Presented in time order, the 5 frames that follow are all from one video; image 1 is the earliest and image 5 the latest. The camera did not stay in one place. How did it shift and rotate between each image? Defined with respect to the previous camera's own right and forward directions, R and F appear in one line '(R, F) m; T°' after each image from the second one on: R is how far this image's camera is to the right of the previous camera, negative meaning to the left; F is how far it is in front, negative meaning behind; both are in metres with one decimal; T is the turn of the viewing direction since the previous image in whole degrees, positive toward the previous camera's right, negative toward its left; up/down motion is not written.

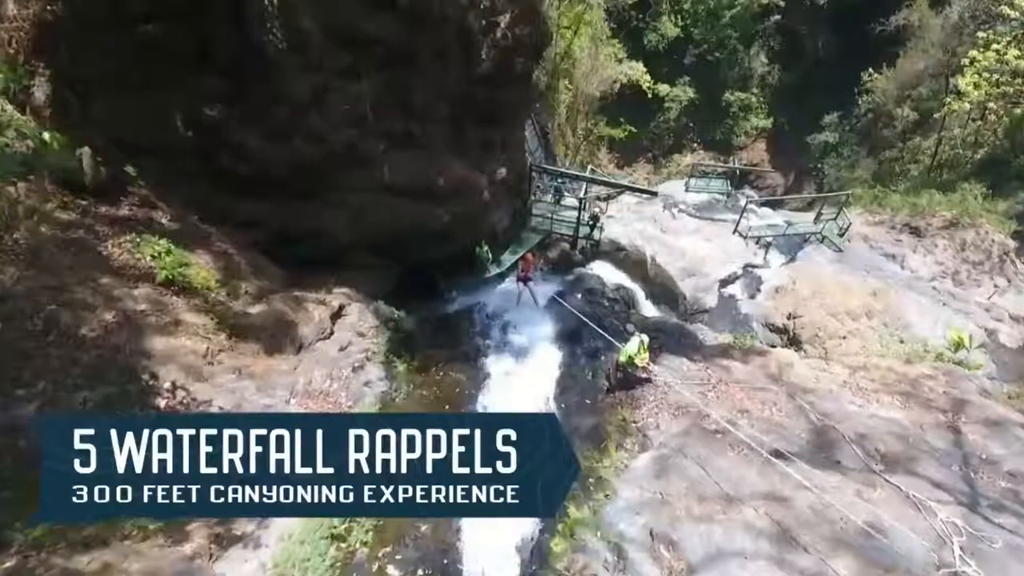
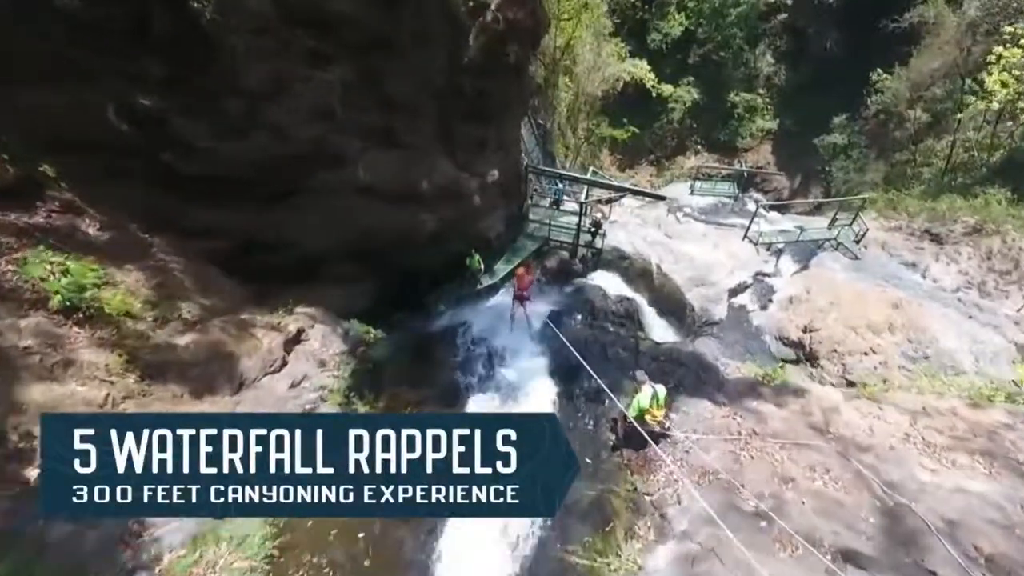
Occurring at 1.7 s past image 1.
(+0.2, +1.3) m; 0°
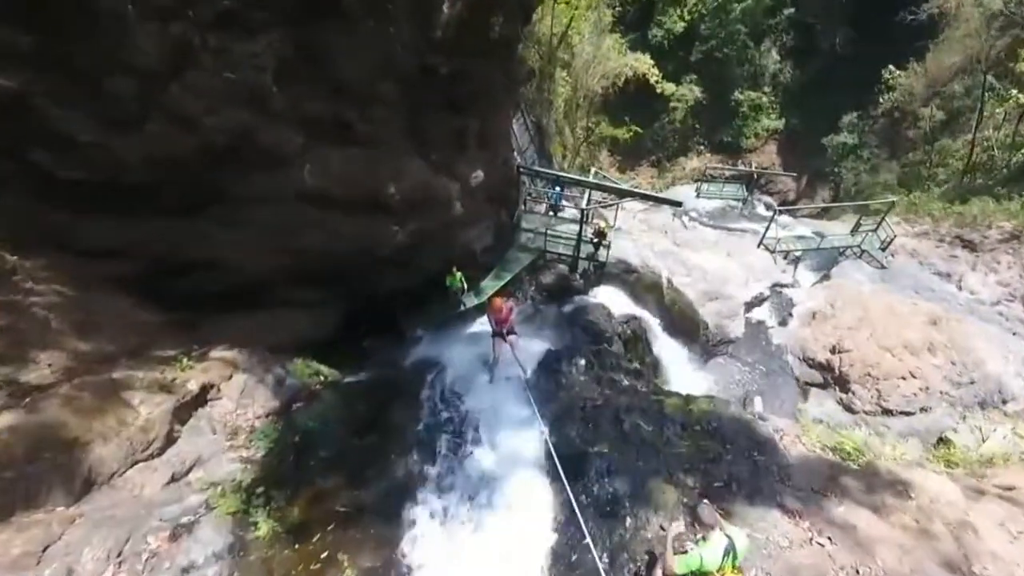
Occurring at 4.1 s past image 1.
(+0.2, +2.0) m; 0°
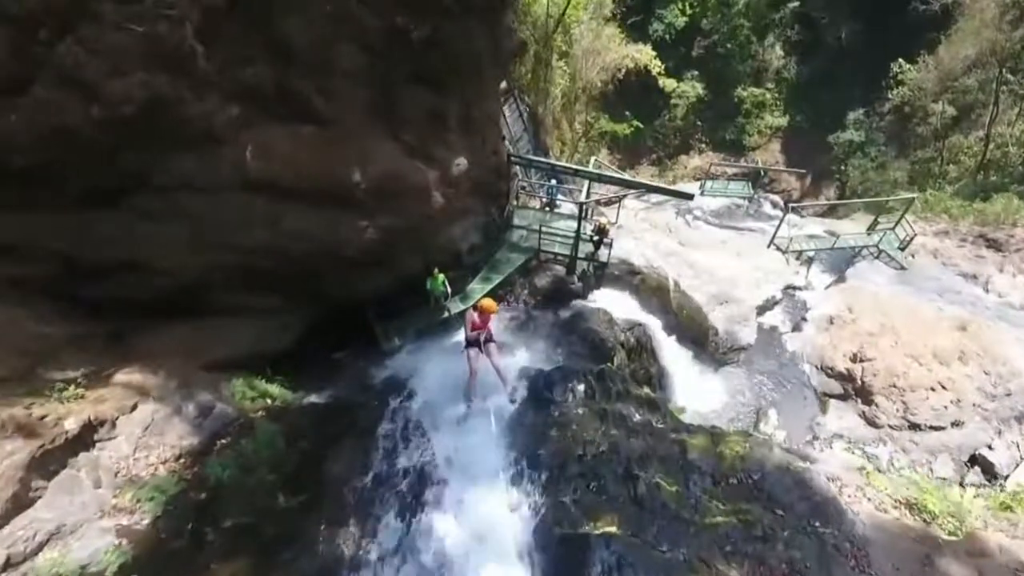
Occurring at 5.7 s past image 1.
(+0.2, +1.3) m; 0°
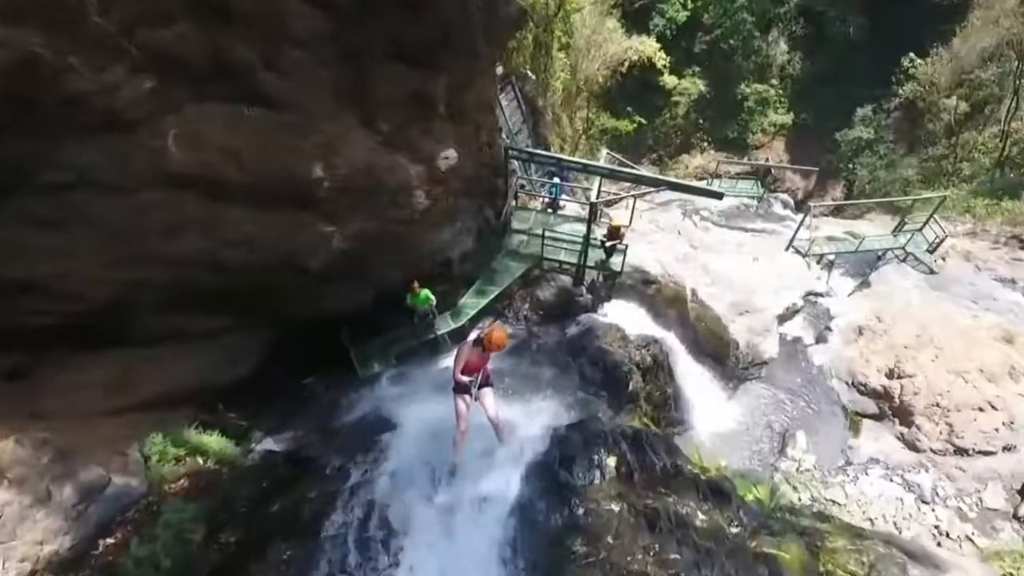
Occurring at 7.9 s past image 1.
(0.0, +1.5) m; 0°
